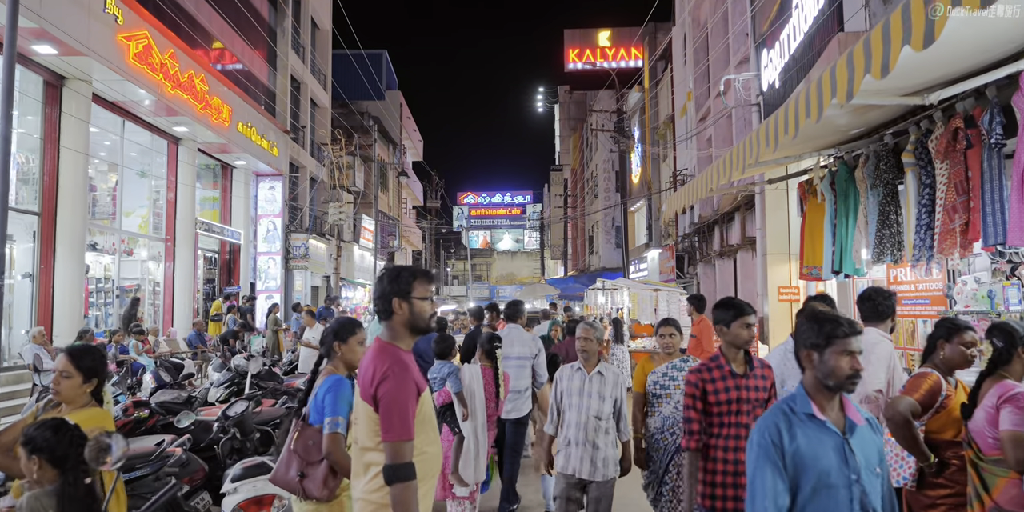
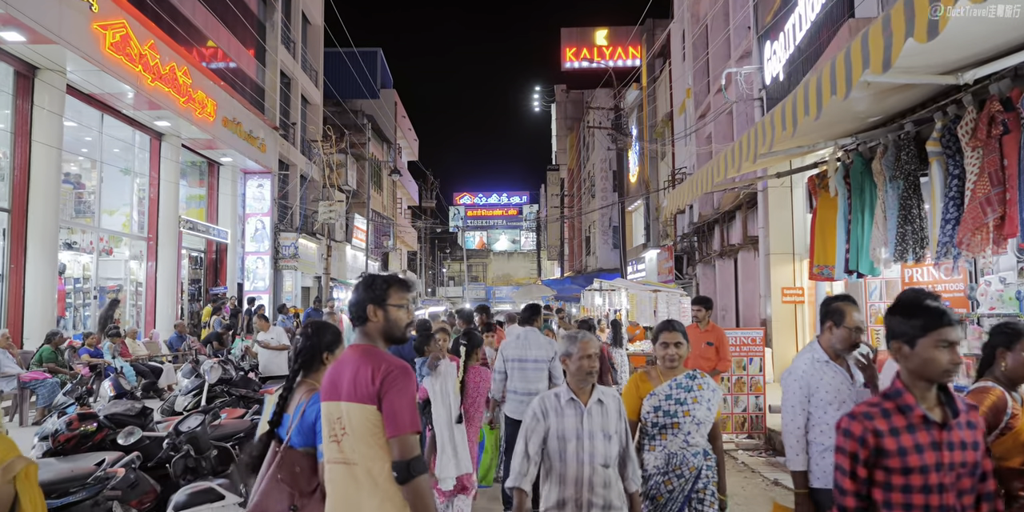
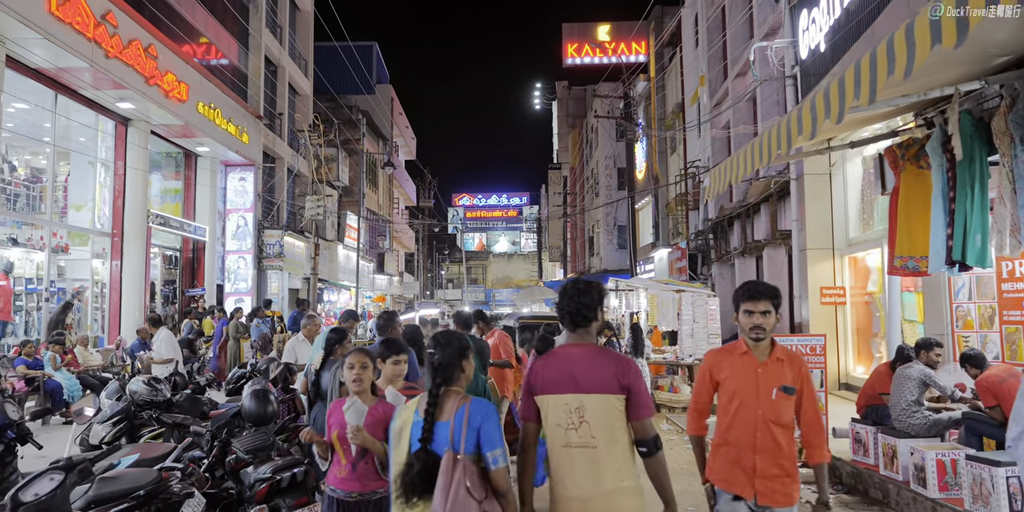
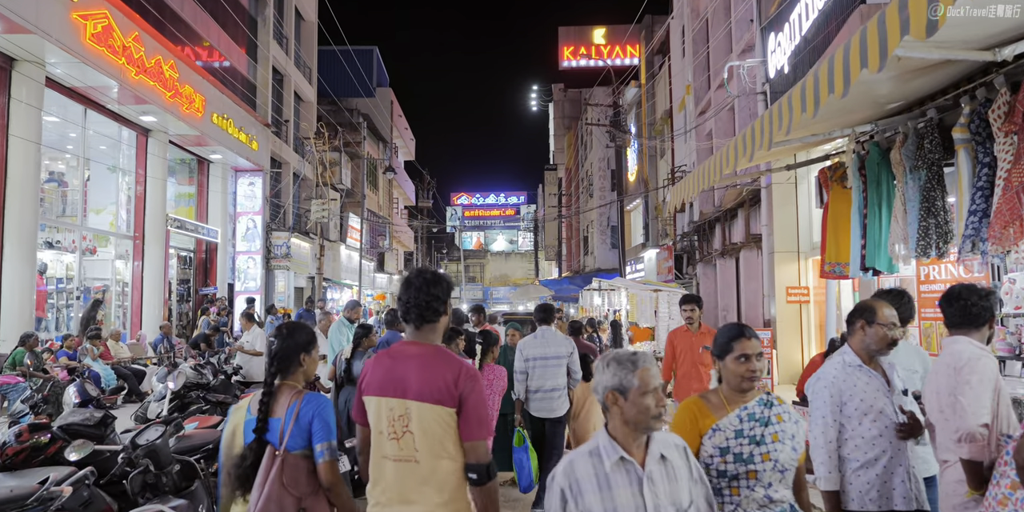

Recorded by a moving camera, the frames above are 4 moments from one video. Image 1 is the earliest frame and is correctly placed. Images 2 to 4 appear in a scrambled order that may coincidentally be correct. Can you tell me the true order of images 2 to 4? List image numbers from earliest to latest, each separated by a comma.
2, 4, 3
